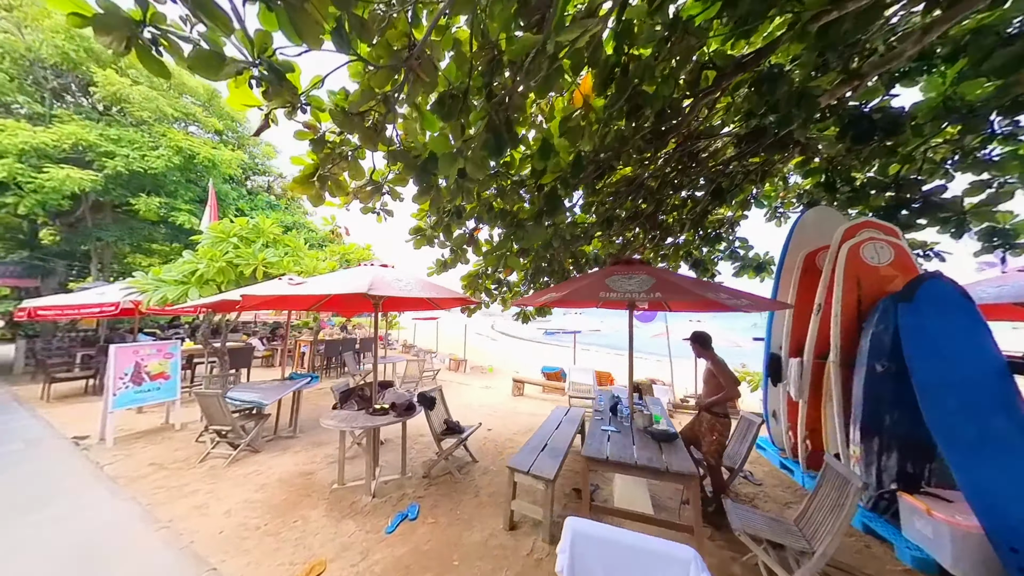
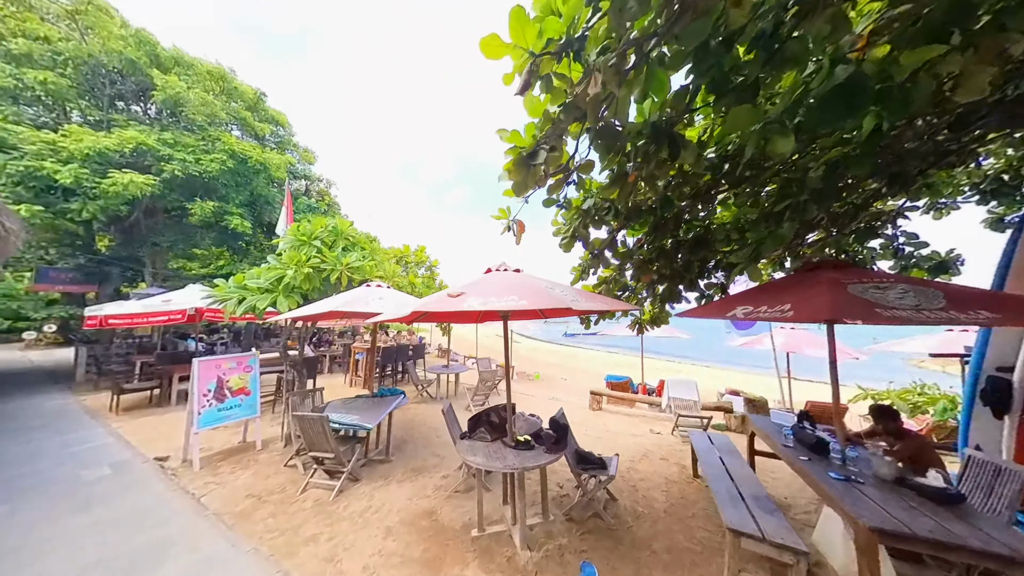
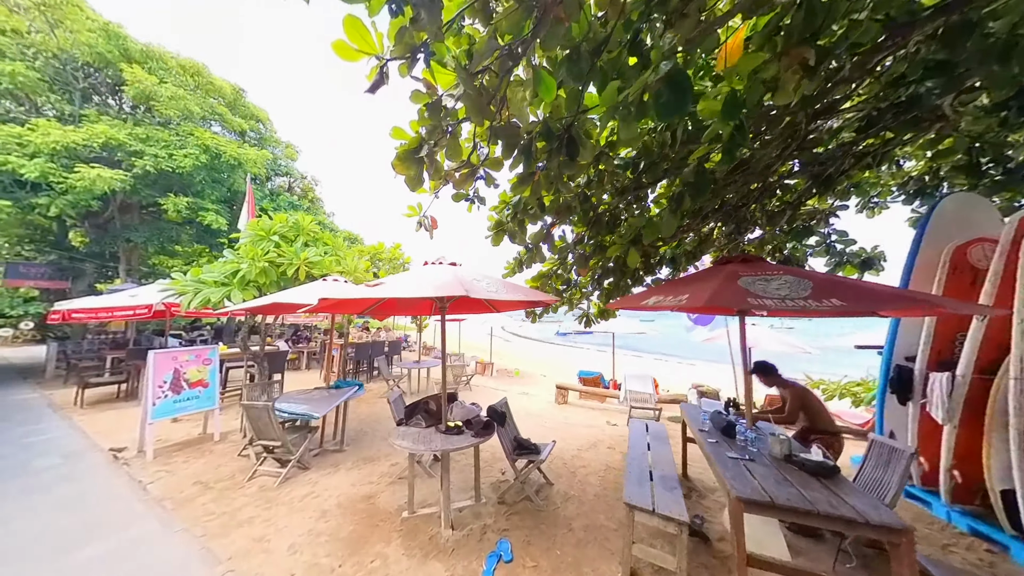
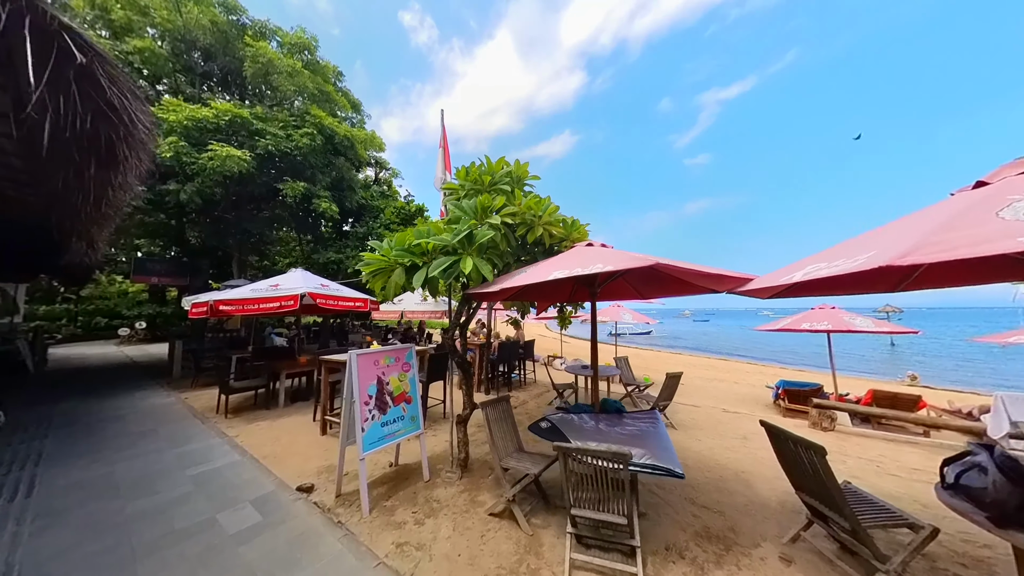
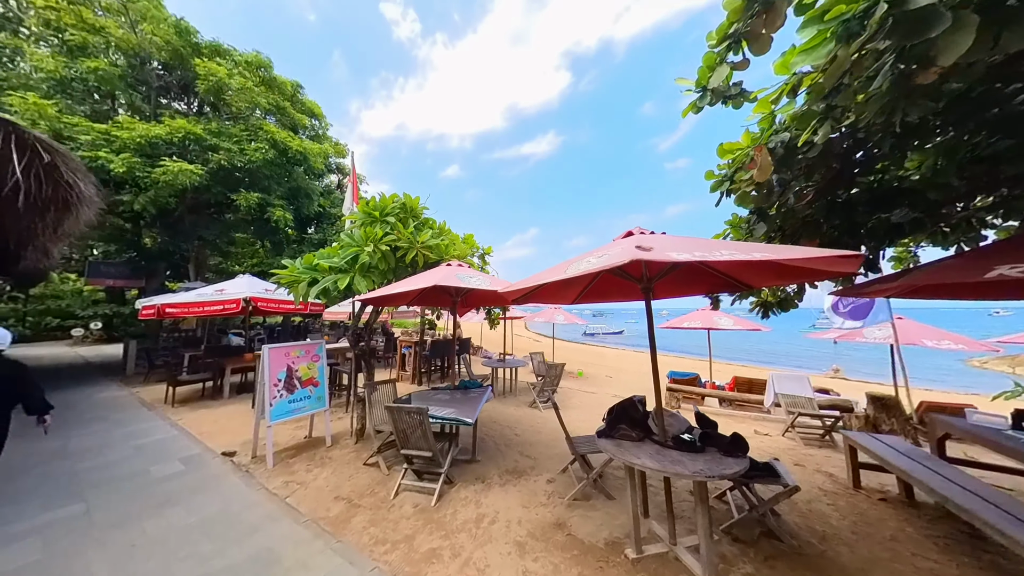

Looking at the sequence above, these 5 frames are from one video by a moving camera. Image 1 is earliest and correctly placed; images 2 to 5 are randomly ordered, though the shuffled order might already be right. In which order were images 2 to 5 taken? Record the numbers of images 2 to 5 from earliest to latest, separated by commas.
3, 2, 5, 4
